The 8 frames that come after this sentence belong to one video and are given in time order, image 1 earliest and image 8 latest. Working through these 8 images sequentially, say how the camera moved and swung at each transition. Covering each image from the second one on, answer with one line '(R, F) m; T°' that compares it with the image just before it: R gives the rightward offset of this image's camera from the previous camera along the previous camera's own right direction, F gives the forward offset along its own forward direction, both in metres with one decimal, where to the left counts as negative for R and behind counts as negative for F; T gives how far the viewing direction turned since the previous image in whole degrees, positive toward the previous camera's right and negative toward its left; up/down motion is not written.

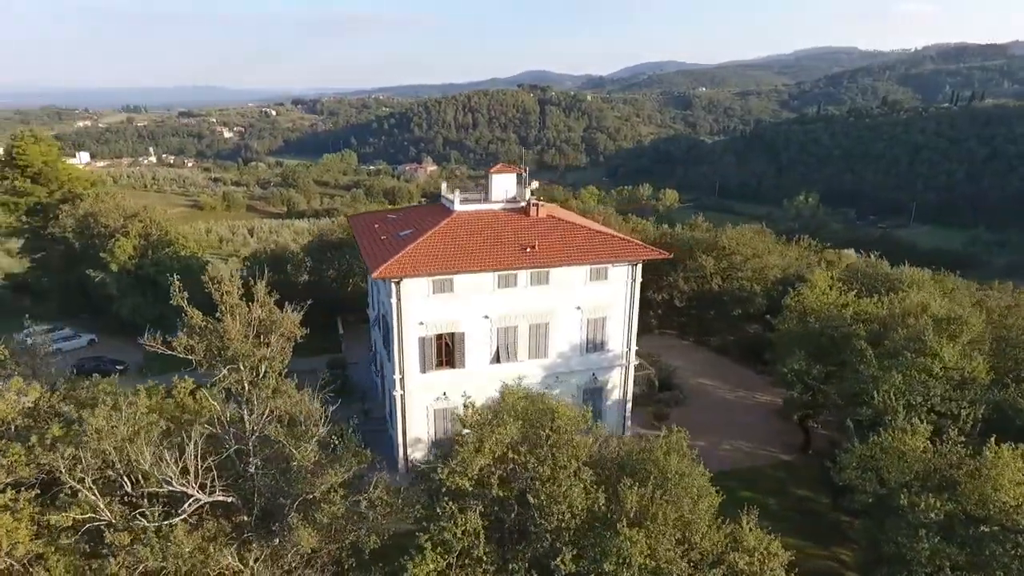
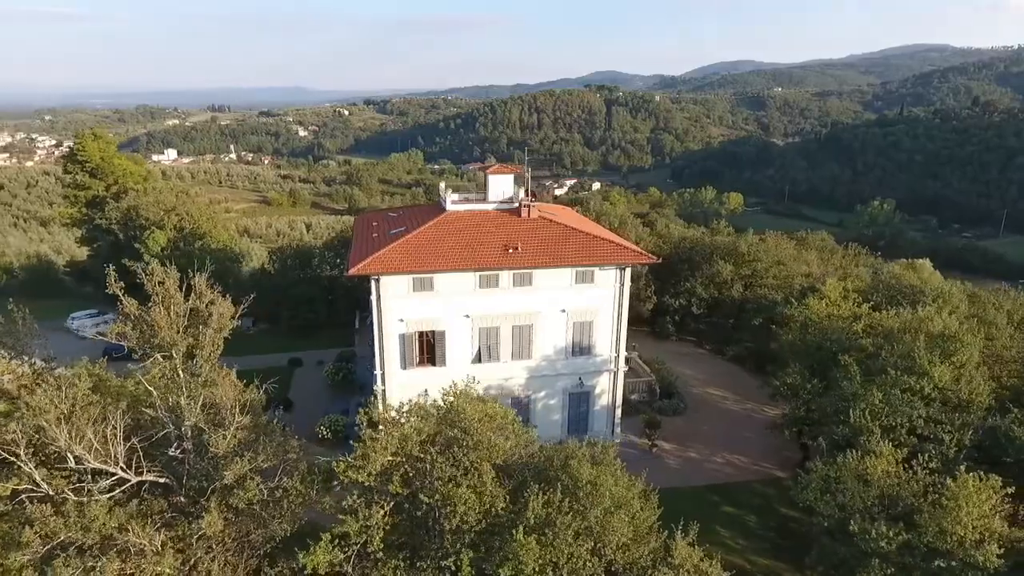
(+3.2, +0.2) m; -6°
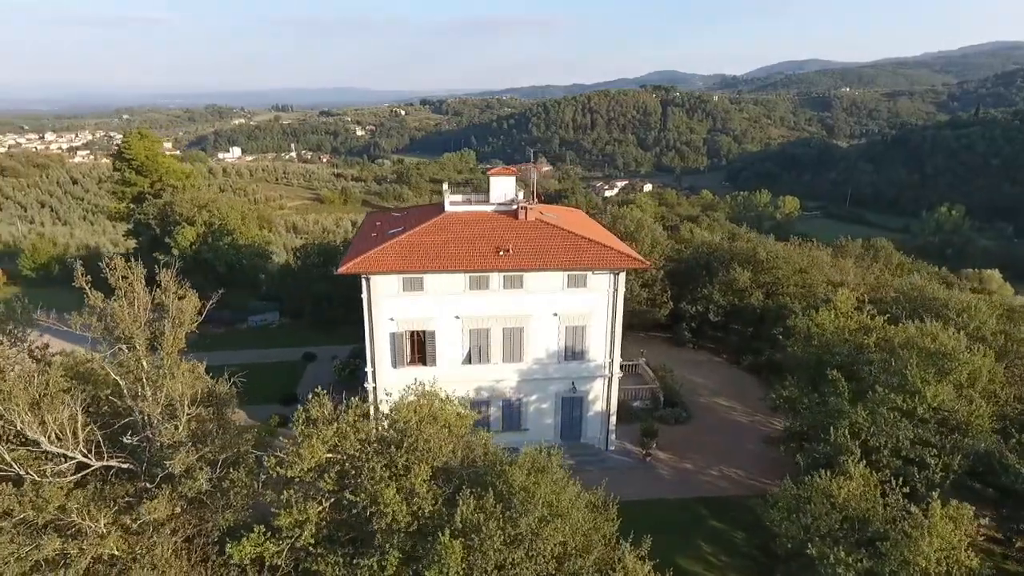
(+2.4, +0.1) m; -5°
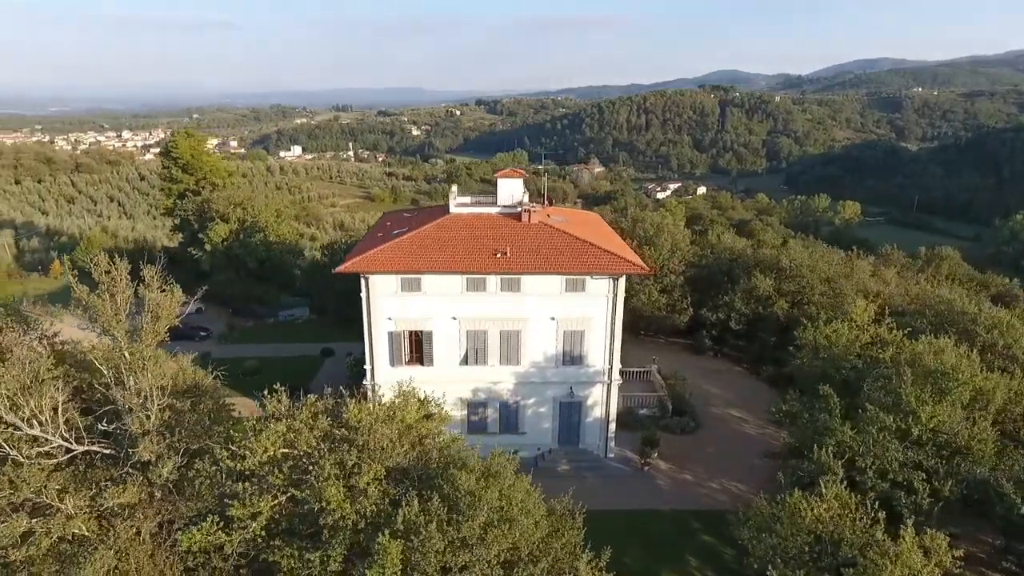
(+2.1, +0.1) m; -5°
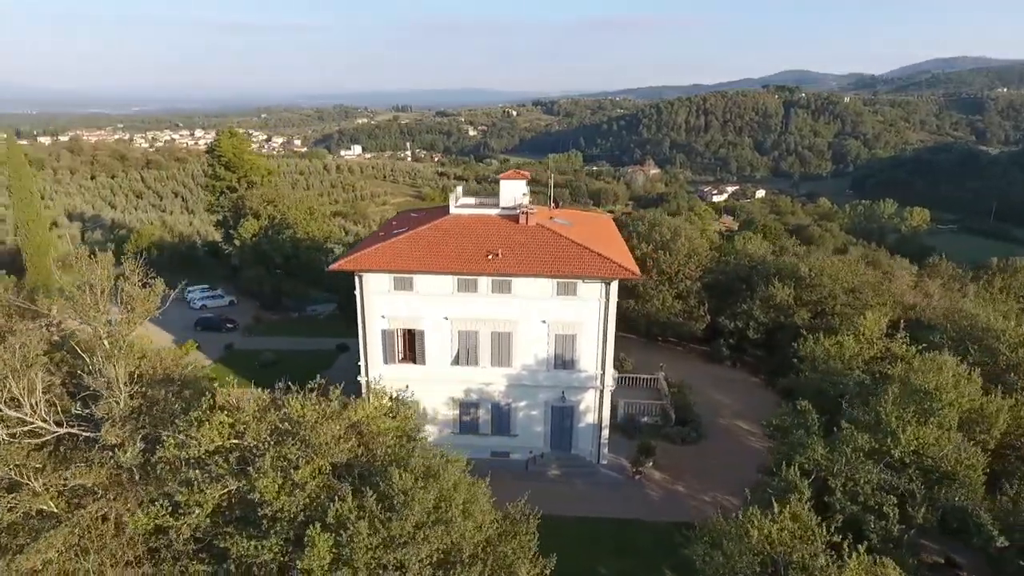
(+2.5, +0.1) m; -5°
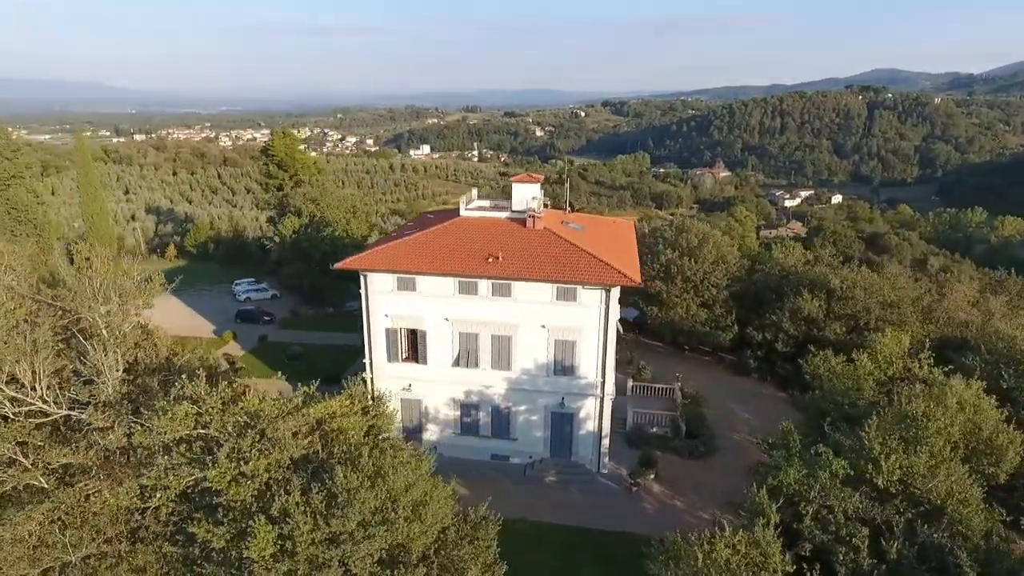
(+2.5, +0.1) m; -6°
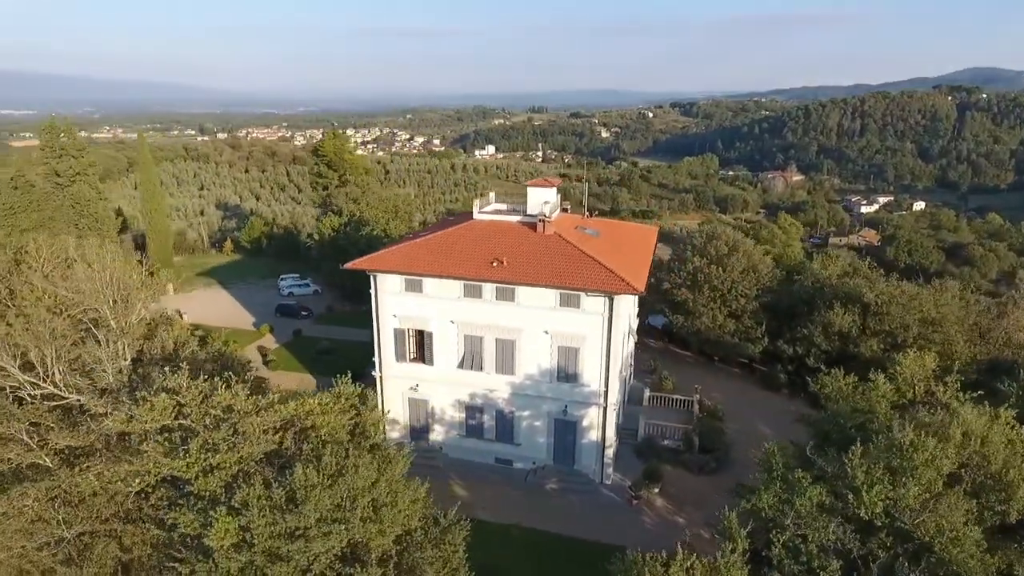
(+2.3, +0.2) m; -6°
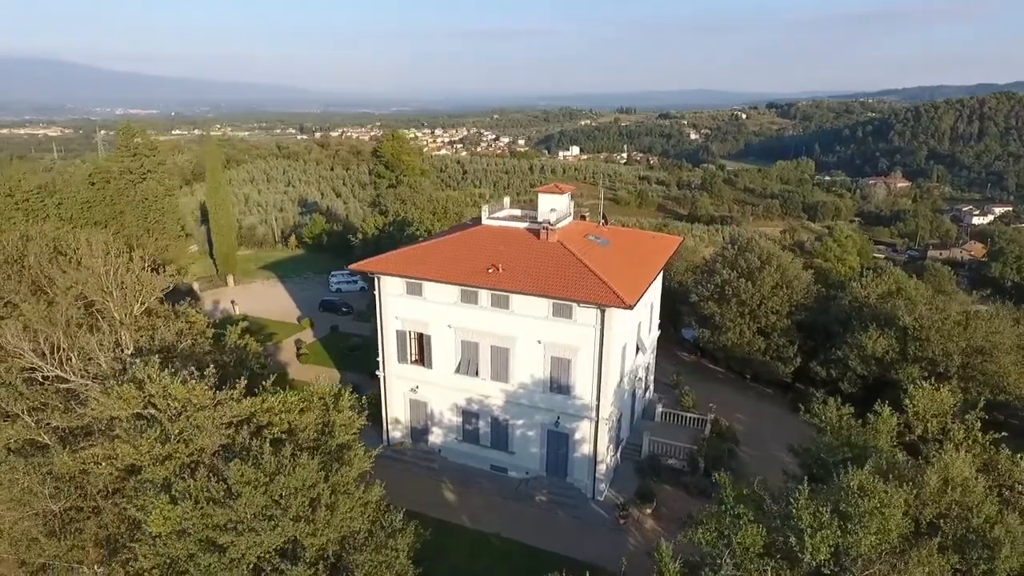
(+3.4, +0.4) m; -8°
